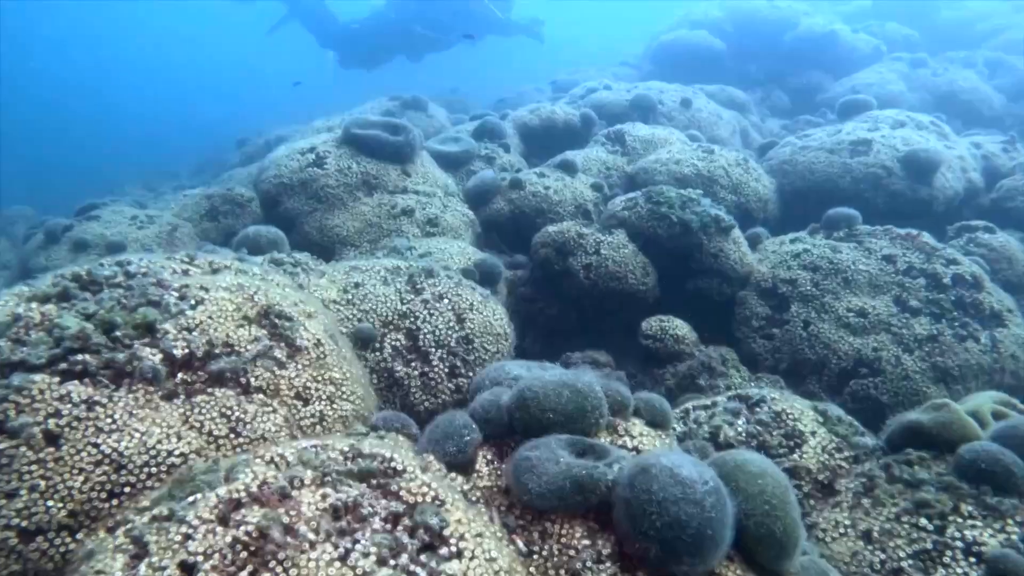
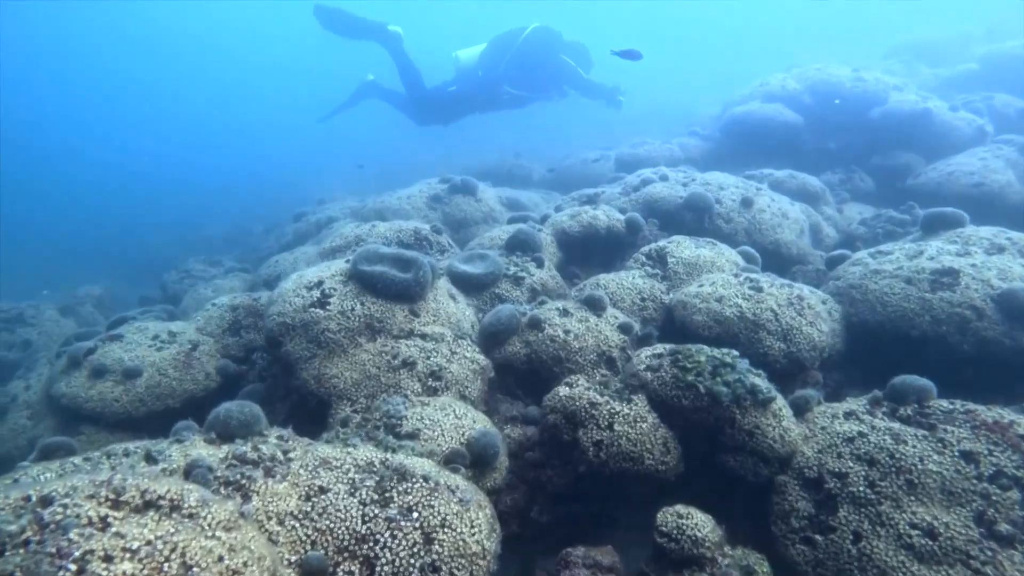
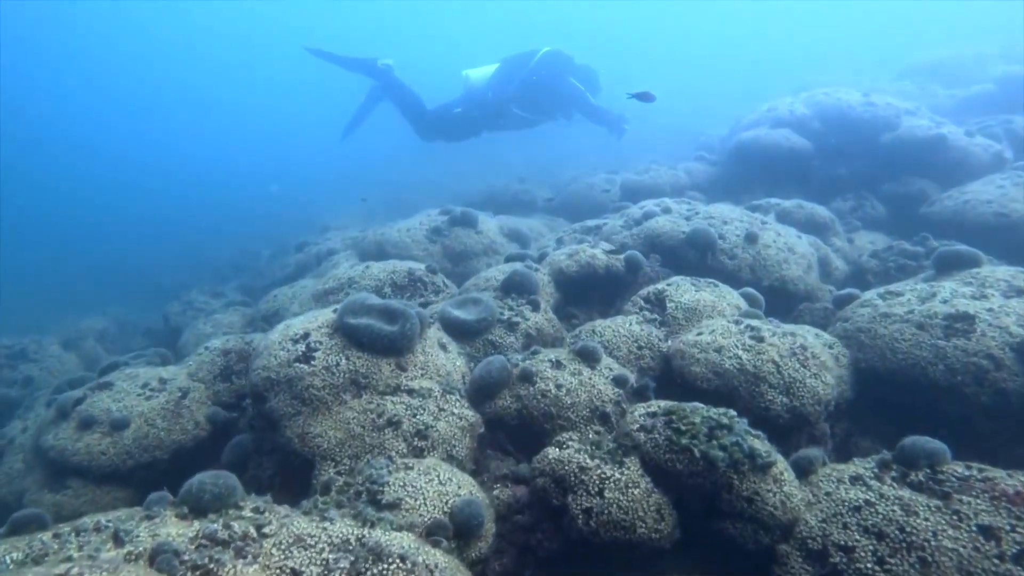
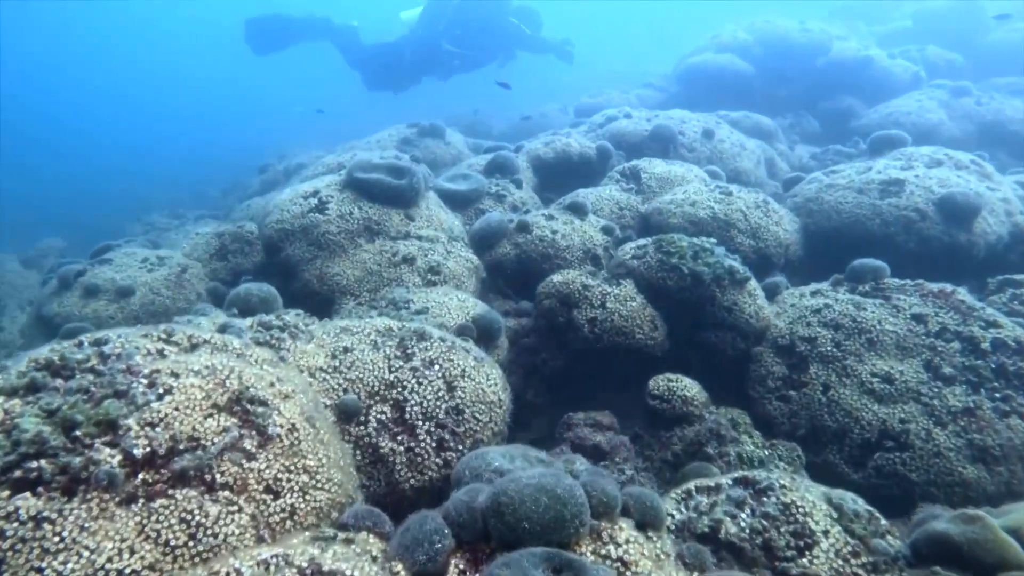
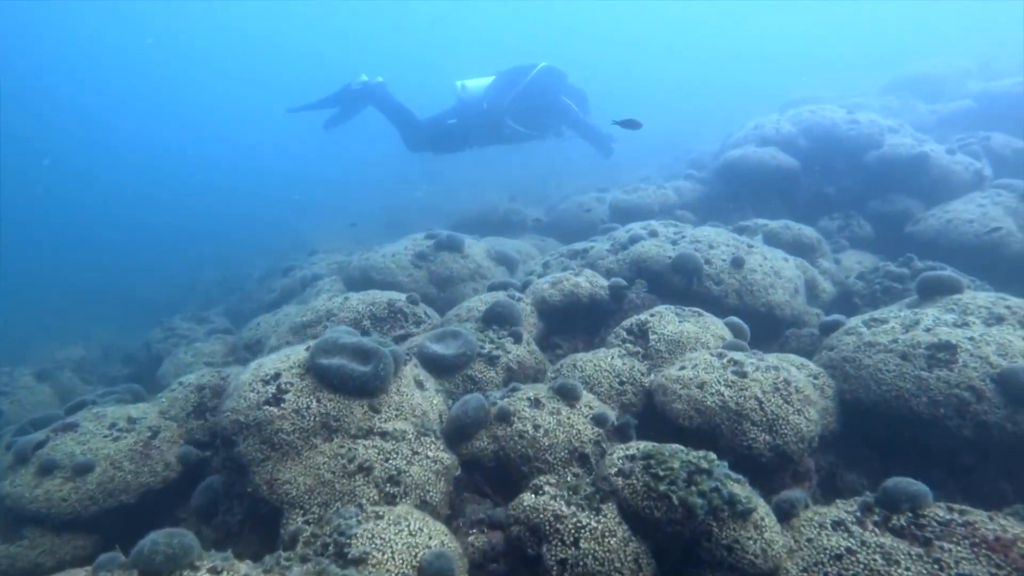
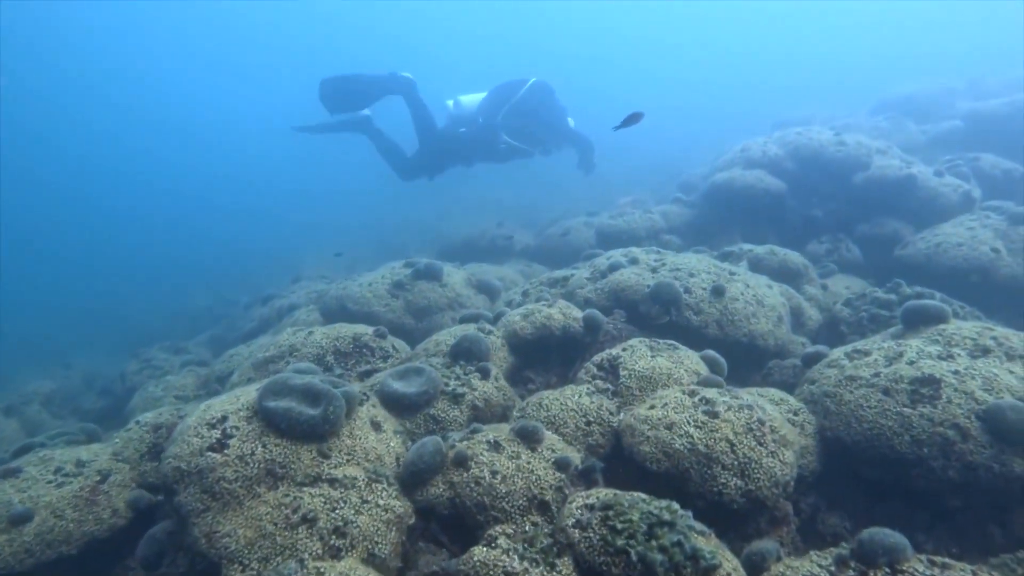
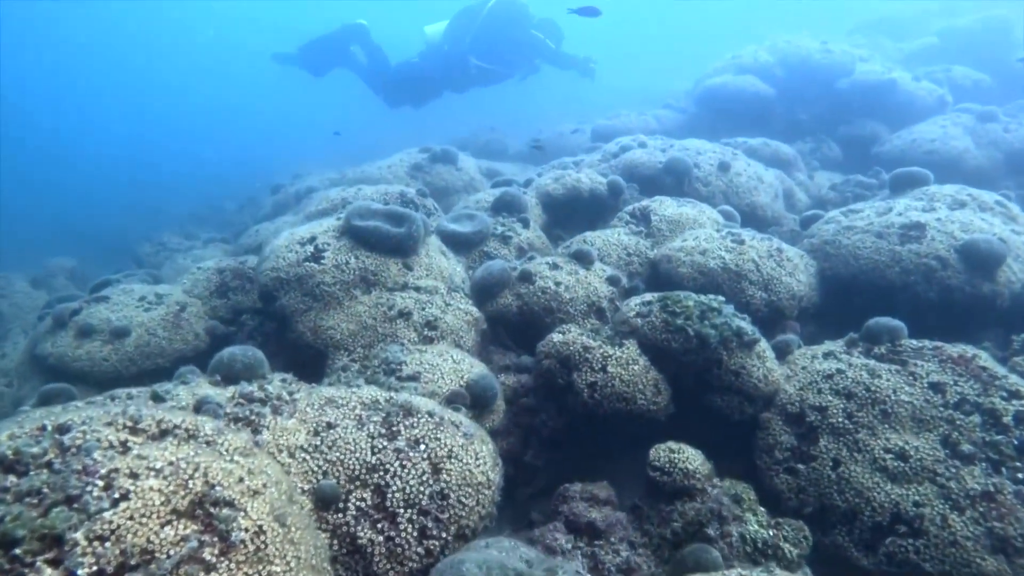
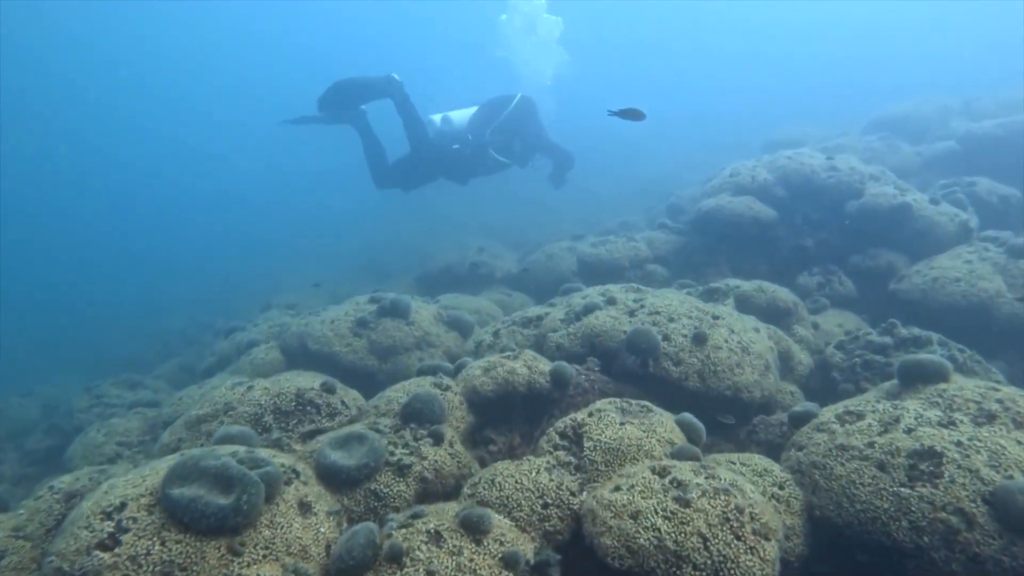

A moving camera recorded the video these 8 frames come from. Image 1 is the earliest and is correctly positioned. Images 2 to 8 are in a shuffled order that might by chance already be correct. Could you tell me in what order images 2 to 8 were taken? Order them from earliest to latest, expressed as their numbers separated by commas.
4, 7, 2, 3, 5, 6, 8
